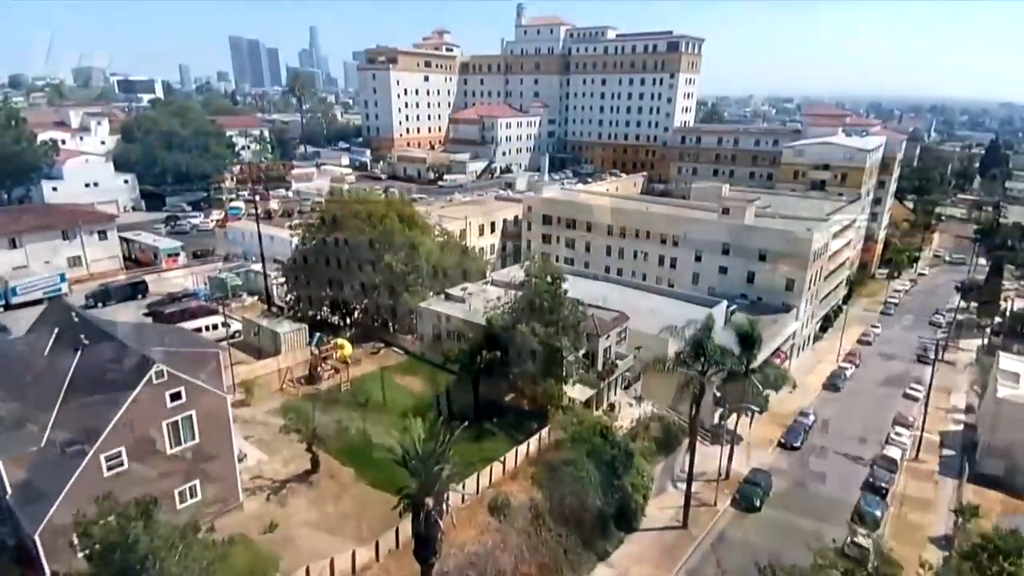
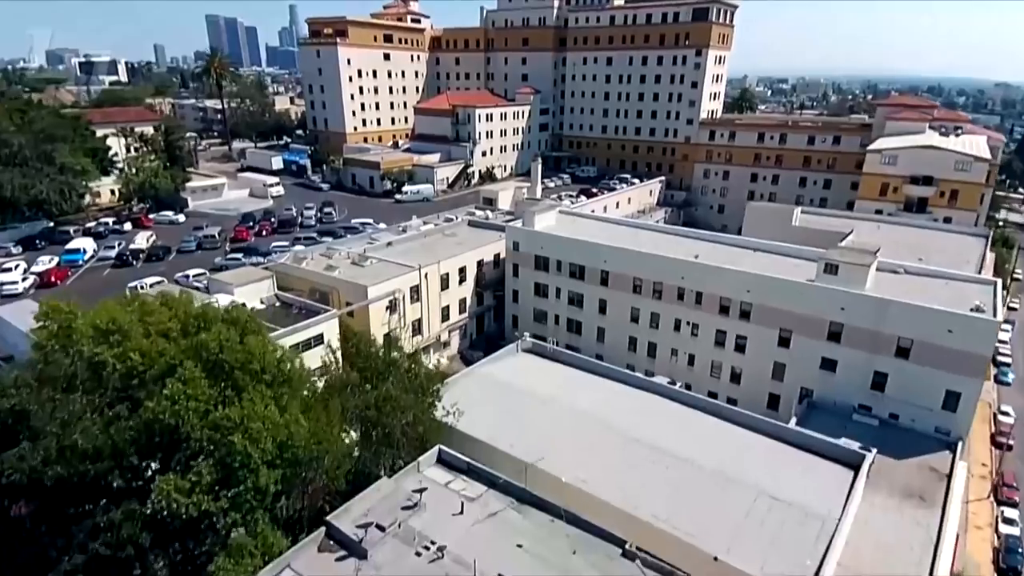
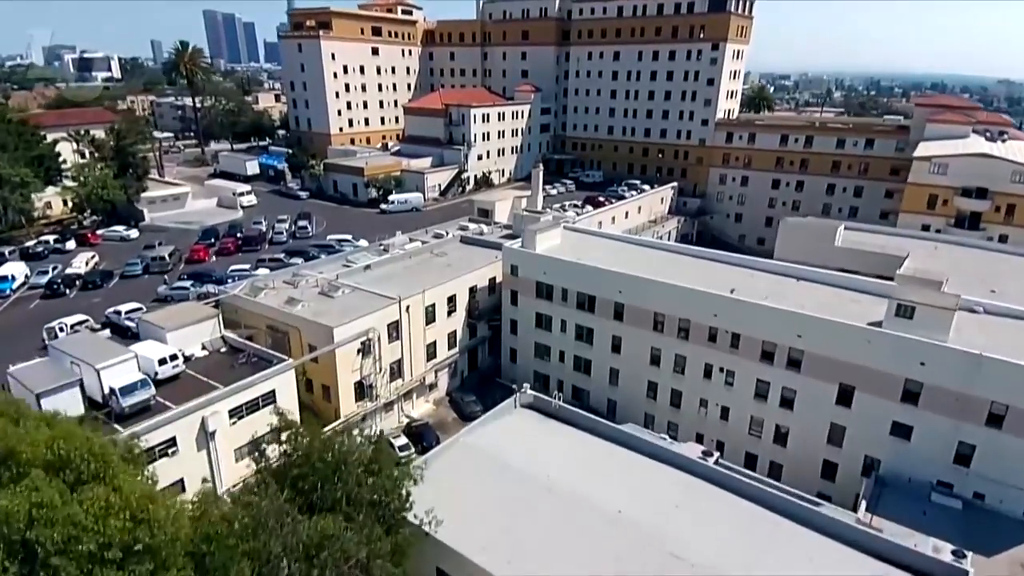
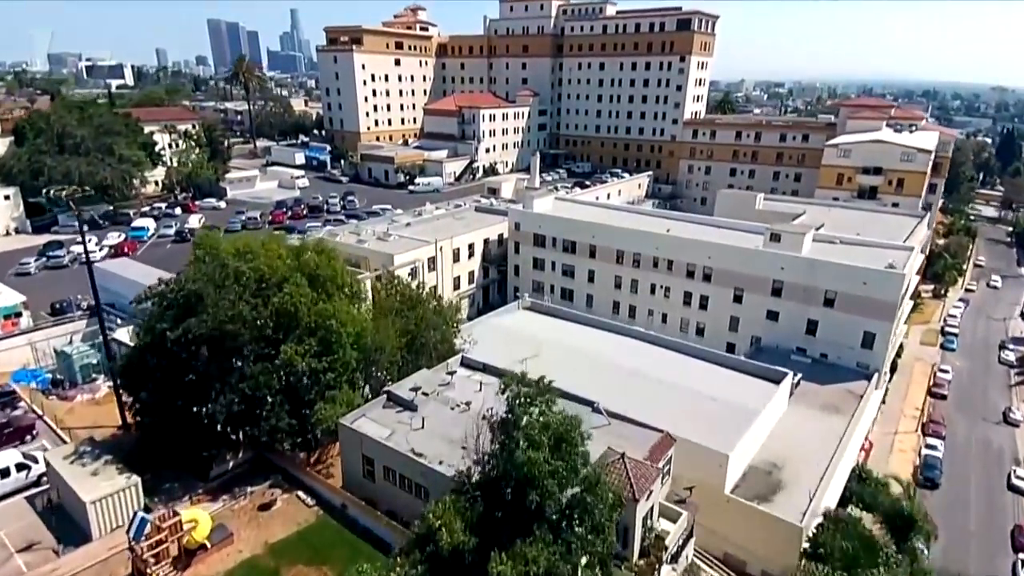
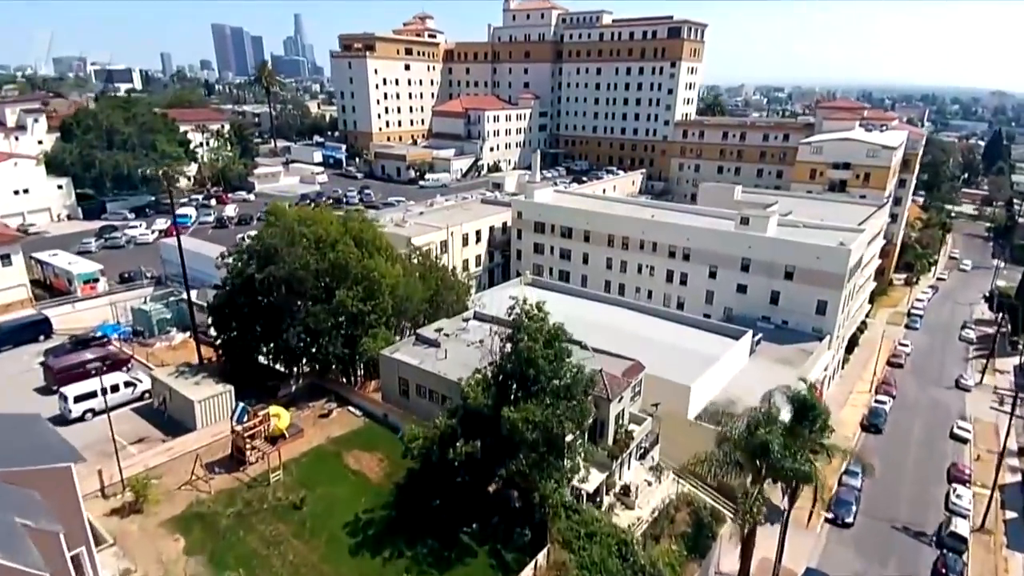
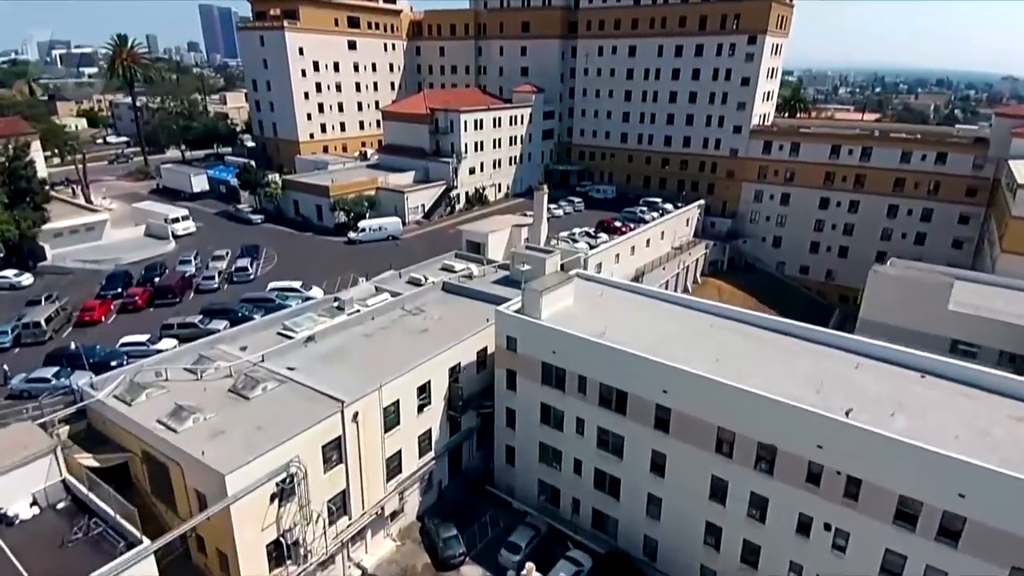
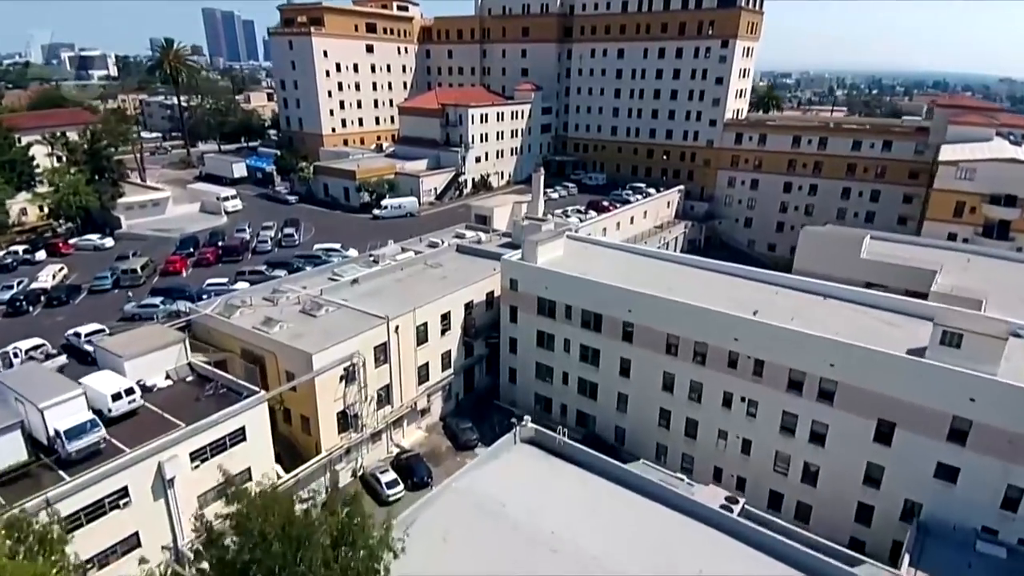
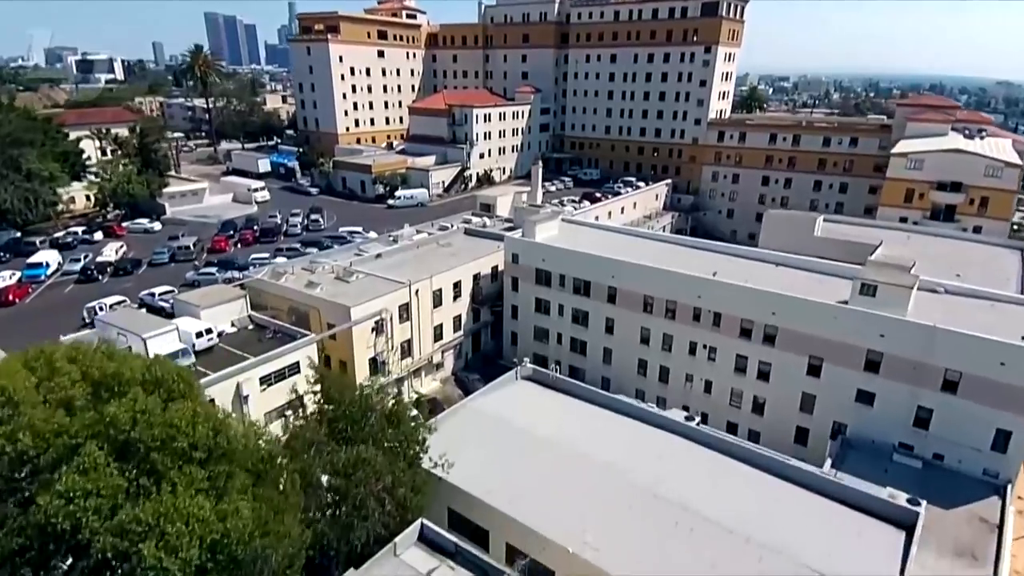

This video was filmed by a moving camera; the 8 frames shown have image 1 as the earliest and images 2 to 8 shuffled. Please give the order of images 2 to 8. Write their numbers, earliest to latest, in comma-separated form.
5, 4, 2, 8, 3, 7, 6
